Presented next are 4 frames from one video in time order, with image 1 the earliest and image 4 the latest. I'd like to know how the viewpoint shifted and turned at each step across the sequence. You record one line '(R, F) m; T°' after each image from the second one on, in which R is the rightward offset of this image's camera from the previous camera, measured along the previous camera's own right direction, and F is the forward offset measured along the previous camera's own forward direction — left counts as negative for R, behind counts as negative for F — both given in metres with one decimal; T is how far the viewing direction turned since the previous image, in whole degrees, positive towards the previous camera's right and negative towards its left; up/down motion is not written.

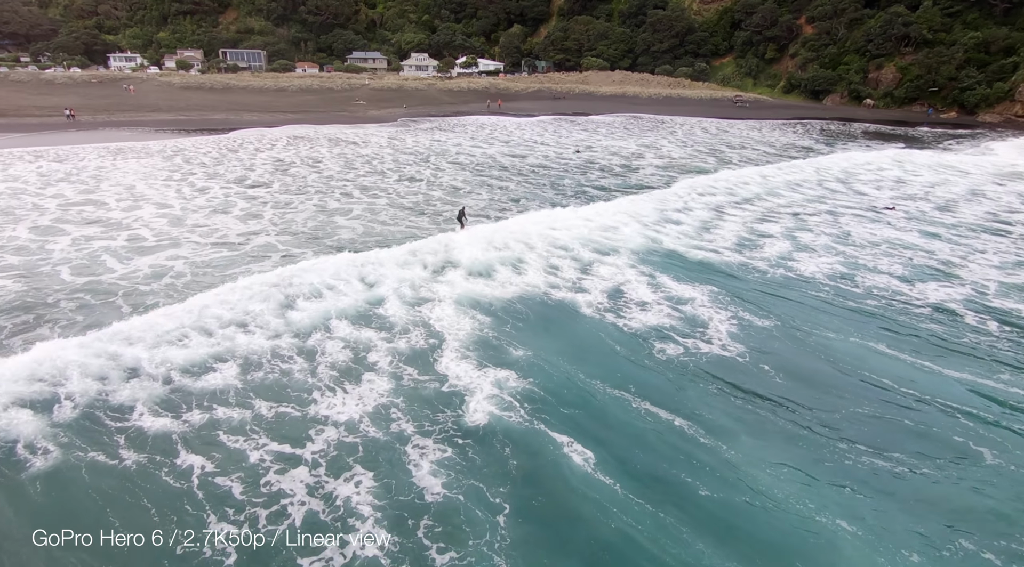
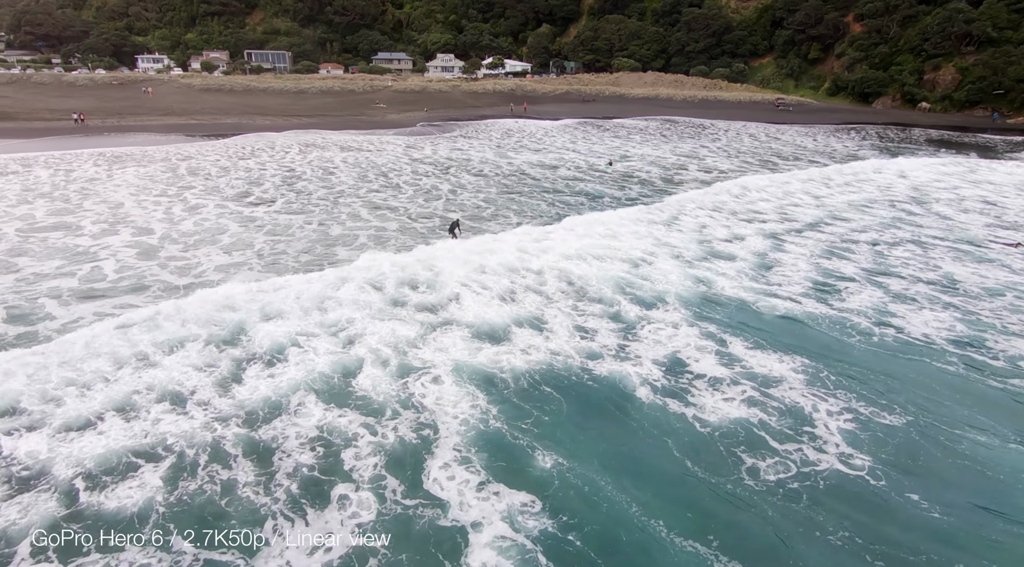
(-0.1, +1.8) m; -2°
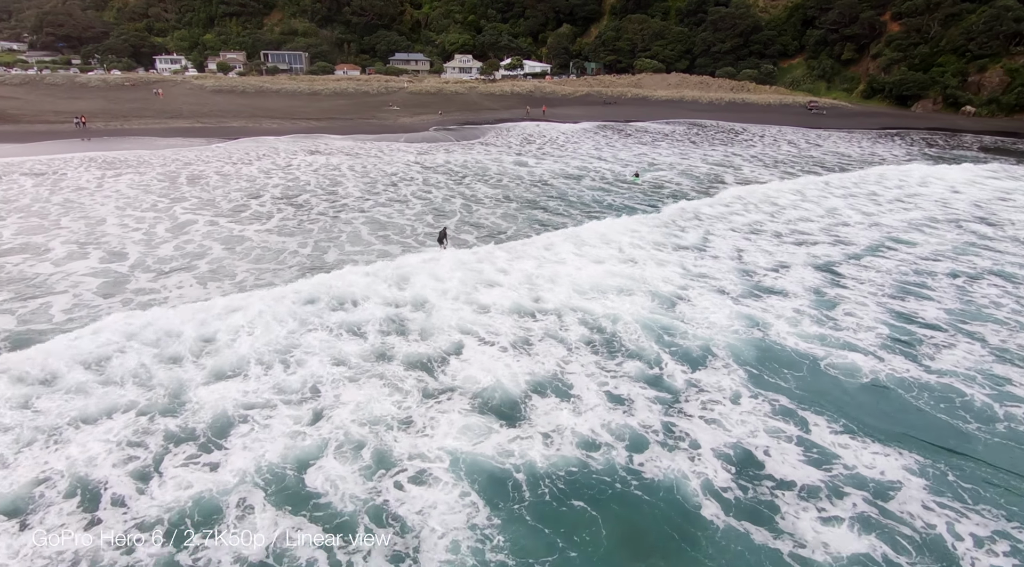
(0.0, +1.4) m; -2°
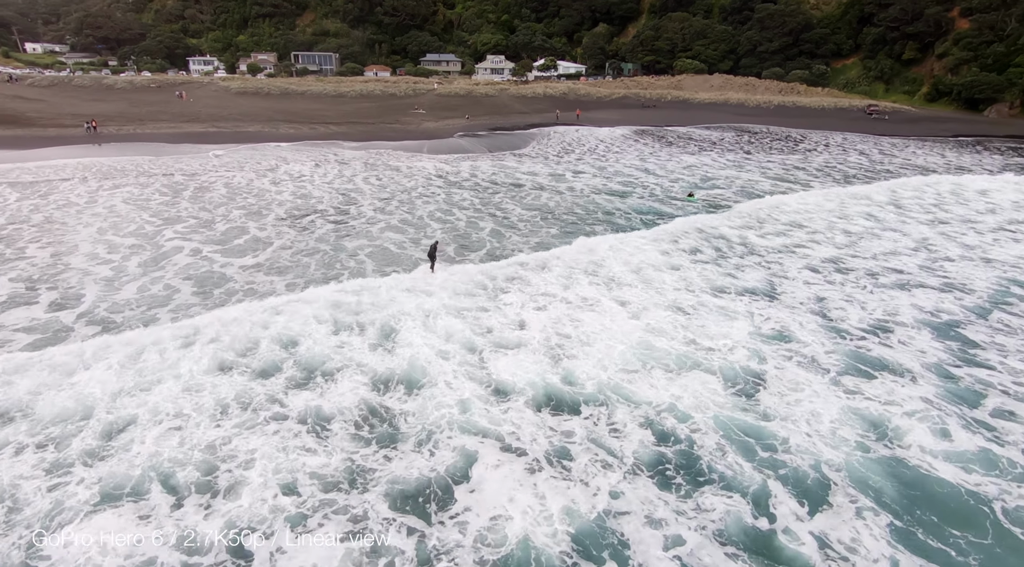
(-0.1, +2.0) m; -3°
